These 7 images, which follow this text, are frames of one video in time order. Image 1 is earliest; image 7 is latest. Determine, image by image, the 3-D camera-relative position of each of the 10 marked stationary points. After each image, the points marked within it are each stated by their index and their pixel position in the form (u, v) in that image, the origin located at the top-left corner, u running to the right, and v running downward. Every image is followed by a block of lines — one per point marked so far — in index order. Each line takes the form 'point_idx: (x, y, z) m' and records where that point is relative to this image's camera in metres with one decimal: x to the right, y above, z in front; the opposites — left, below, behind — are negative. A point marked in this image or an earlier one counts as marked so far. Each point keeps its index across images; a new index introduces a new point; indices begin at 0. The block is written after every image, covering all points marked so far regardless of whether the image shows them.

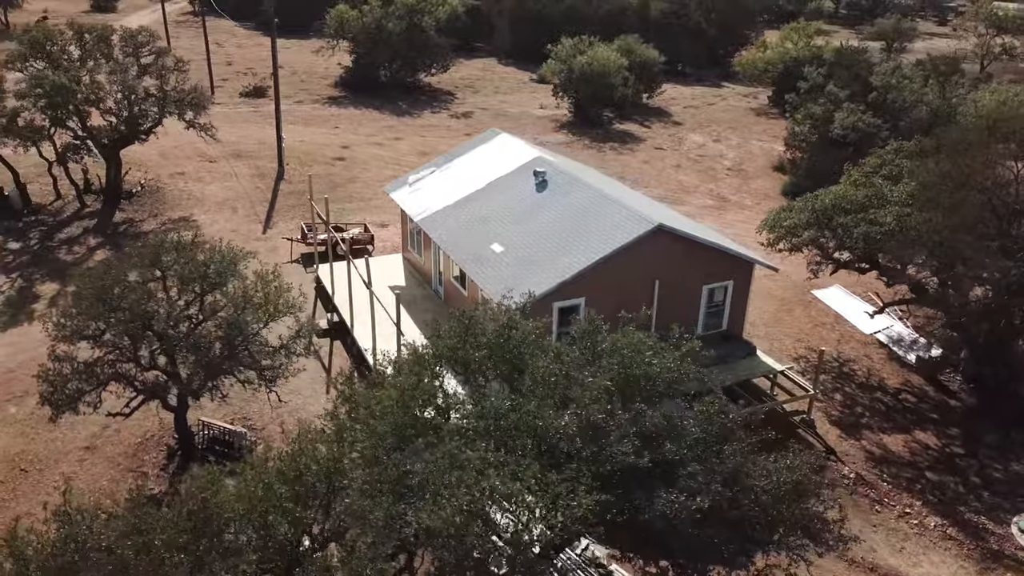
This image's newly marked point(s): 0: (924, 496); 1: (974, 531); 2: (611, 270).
0: (+7.0, -3.6, +14.0) m
1: (+7.4, -3.9, +13.2) m
2: (+1.9, +0.3, +15.4) m
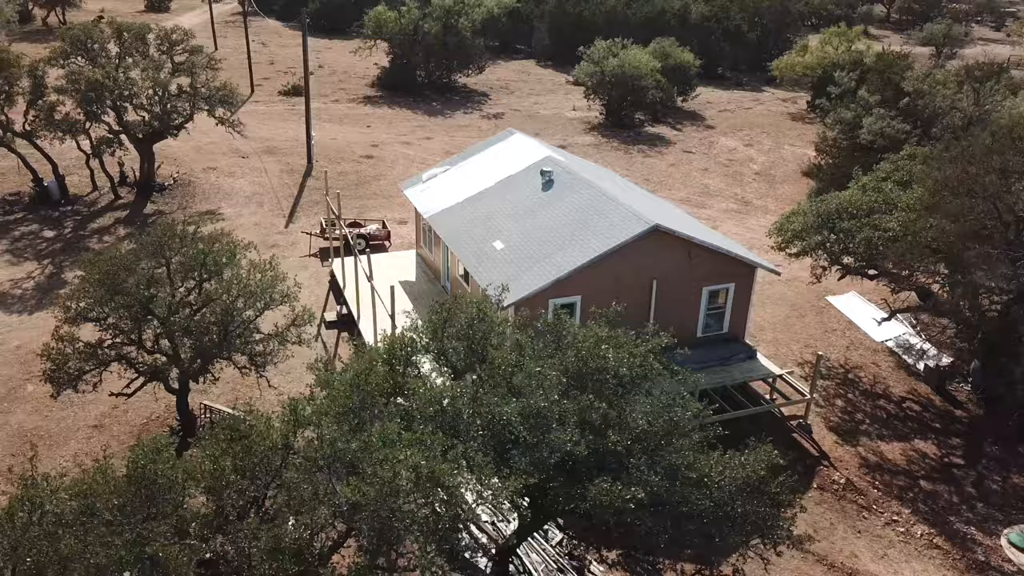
0: (+6.8, -3.7, +13.8) m
1: (+7.1, -4.0, +13.0) m
2: (+1.8, +0.4, +15.5) m
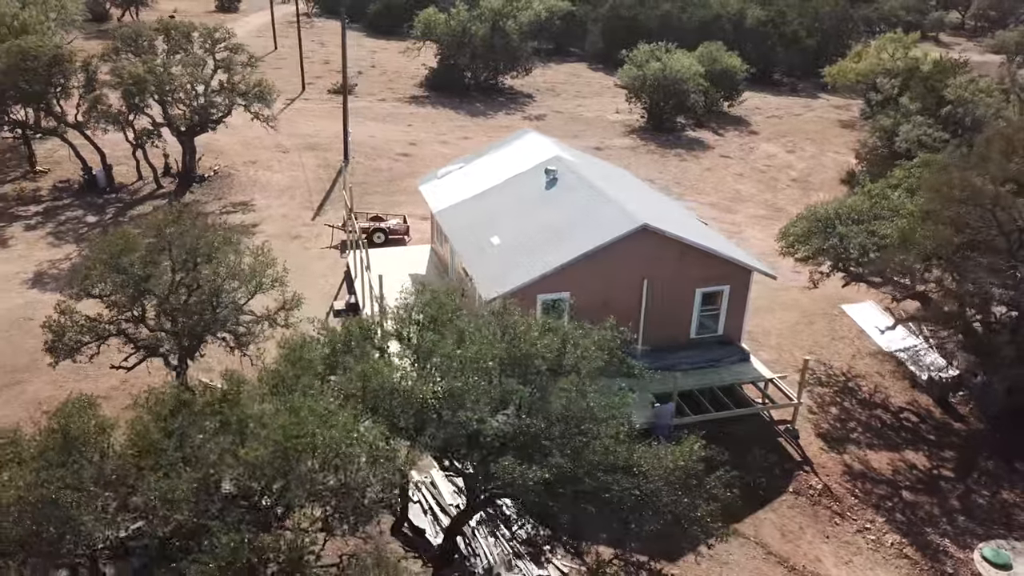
0: (+6.3, -3.8, +13.6) m
1: (+6.6, -4.1, +12.8) m
2: (+1.6, +0.4, +15.7) m
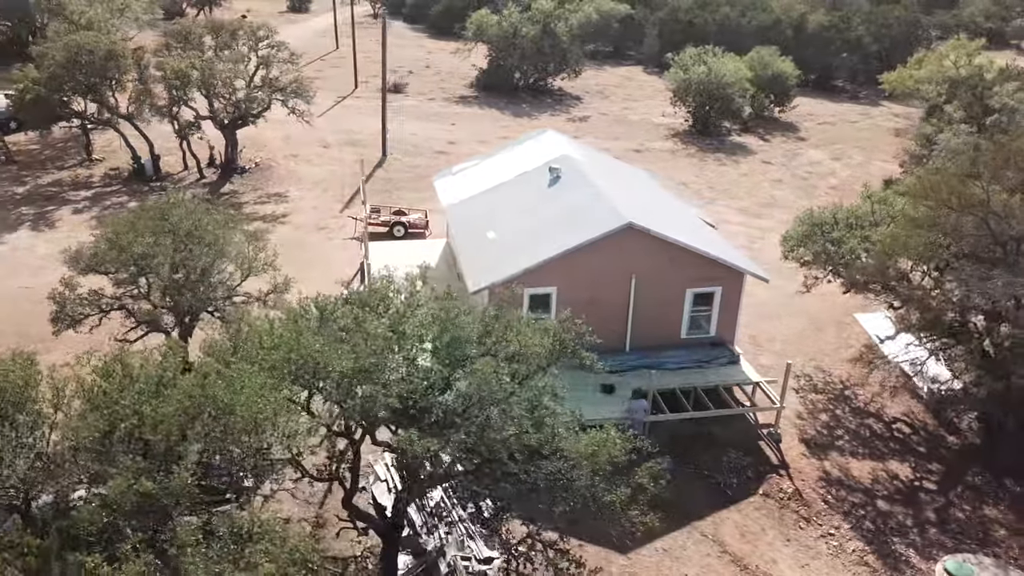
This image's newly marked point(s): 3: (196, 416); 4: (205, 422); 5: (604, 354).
0: (+5.7, -3.9, +13.5) m
1: (+5.9, -4.2, +12.6) m
2: (+1.4, +0.5, +16.0) m
3: (-3.0, -1.2, +7.6) m
4: (-2.9, -1.2, +7.6) m
5: (+1.8, -1.3, +16.6) m
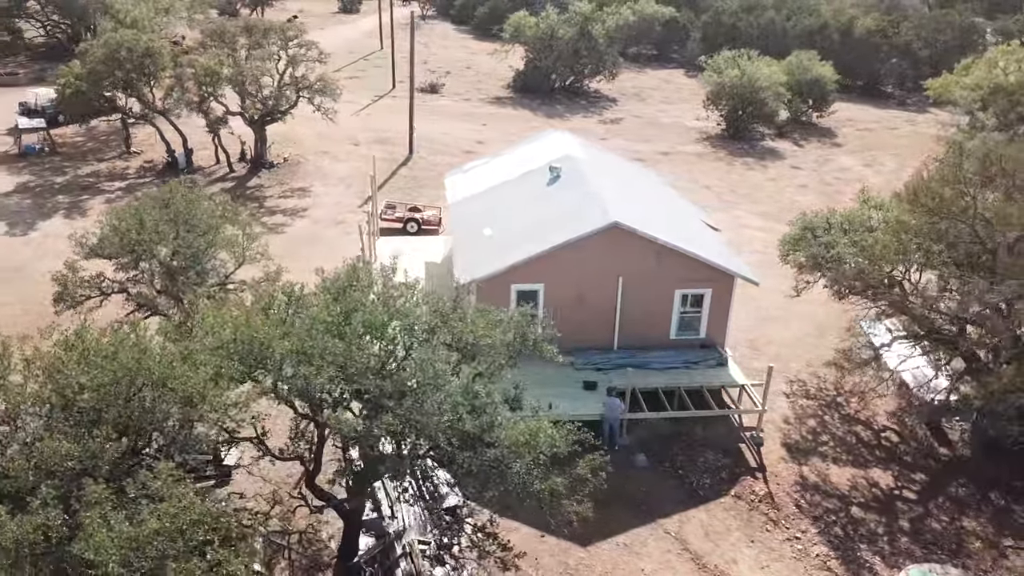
0: (+5.2, -3.9, +13.4) m
1: (+5.3, -4.3, +12.5) m
2: (+1.2, +0.5, +16.2) m
3: (-3.8, -1.0, +8.1) m
4: (-3.7, -1.0, +8.1) m
5: (+1.6, -1.3, +16.7) m
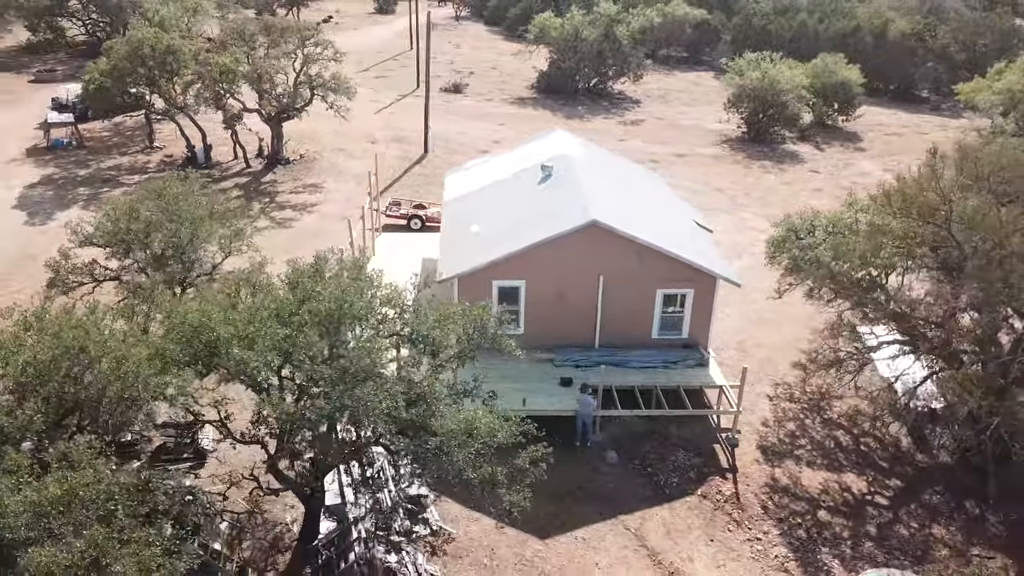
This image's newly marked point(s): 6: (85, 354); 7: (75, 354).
0: (+4.6, -3.9, +13.3) m
1: (+4.6, -4.3, +12.4) m
2: (+0.8, +0.6, +16.3) m
3: (-4.6, -0.8, +8.5) m
4: (-4.5, -0.9, +8.5) m
5: (+1.2, -1.2, +16.9) m
6: (-4.4, -0.7, +8.5) m
7: (-4.5, -0.7, +8.5) m
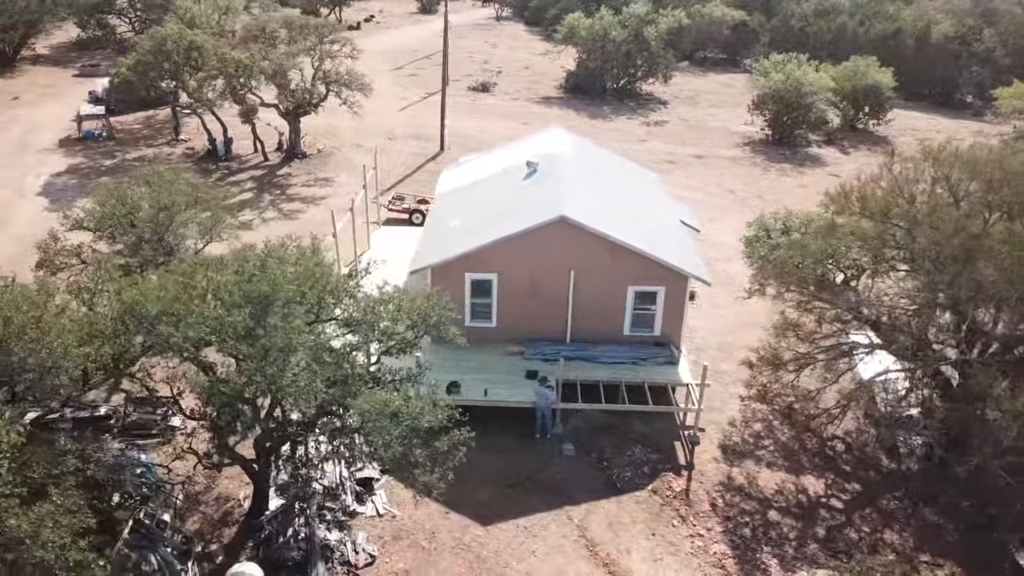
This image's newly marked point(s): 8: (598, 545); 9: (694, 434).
0: (+3.7, -3.9, +13.3) m
1: (+3.7, -4.3, +12.4) m
2: (+0.2, +0.7, +16.6) m
3: (-5.7, -0.5, +9.1) m
4: (-5.6, -0.6, +9.1) m
5: (+0.6, -1.1, +17.0) m
6: (-5.5, -0.4, +9.1) m
7: (-5.6, -0.4, +9.1) m
8: (+1.4, -4.0, +12.8) m
9: (+3.4, -2.7, +15.4) m
